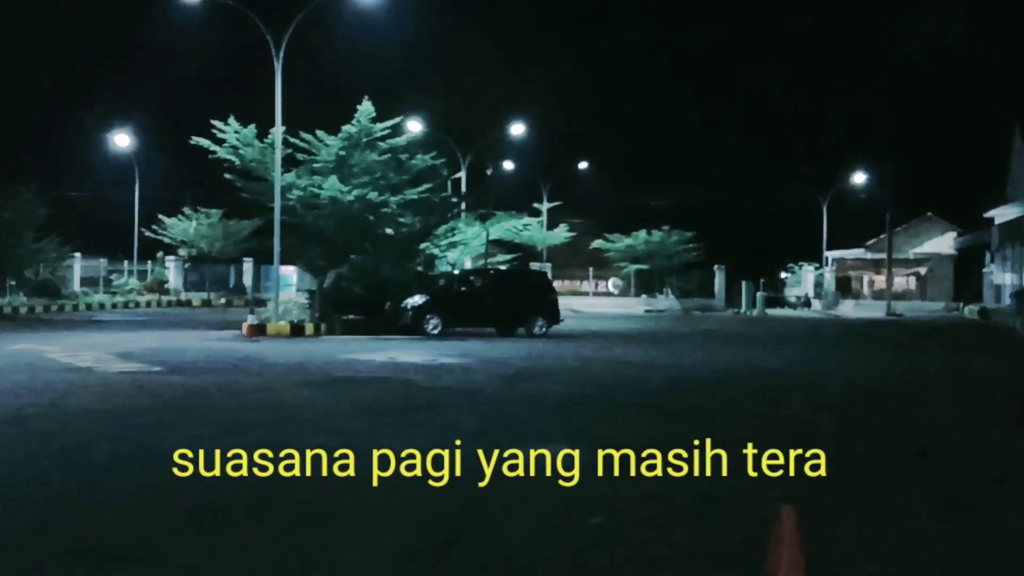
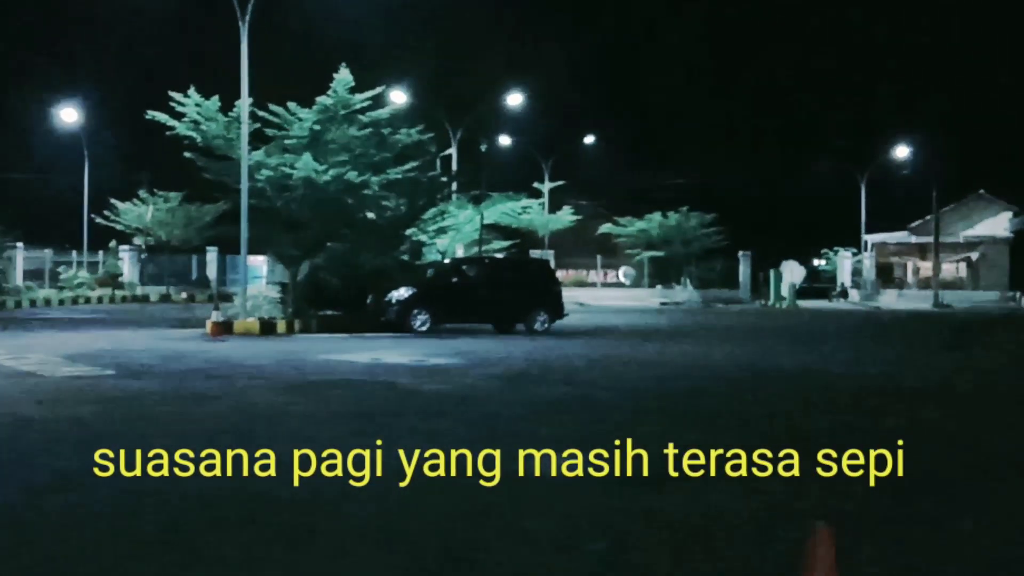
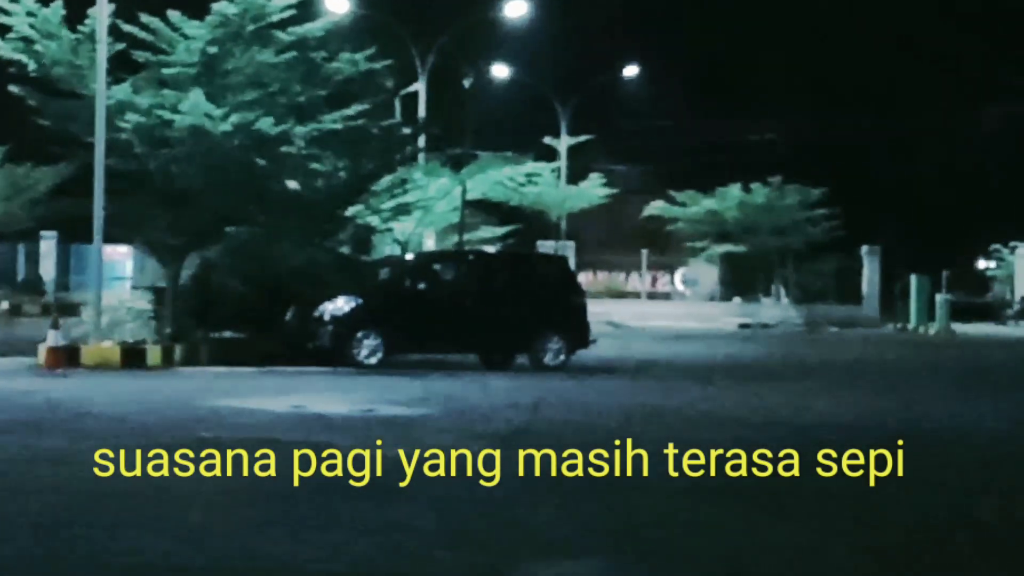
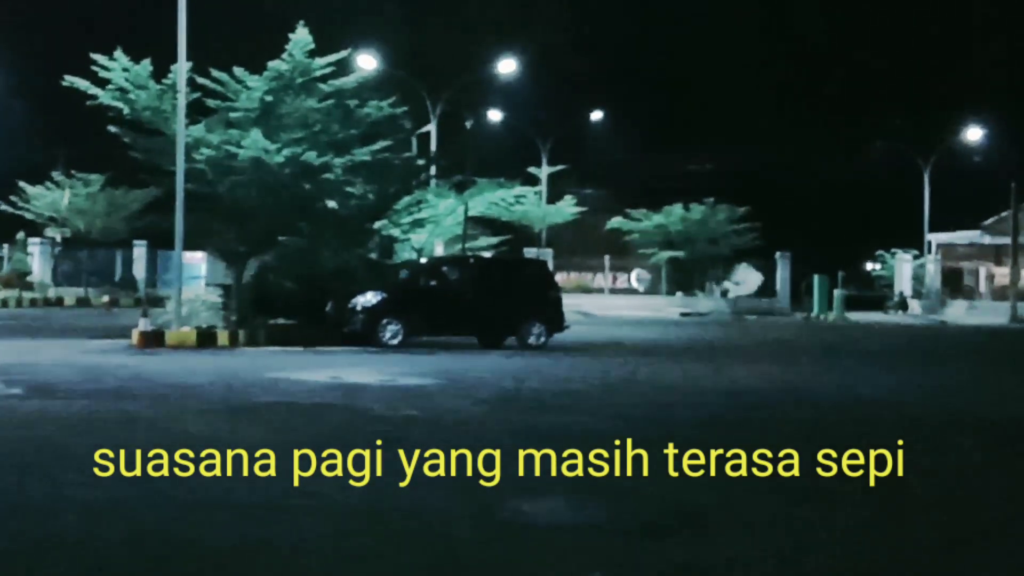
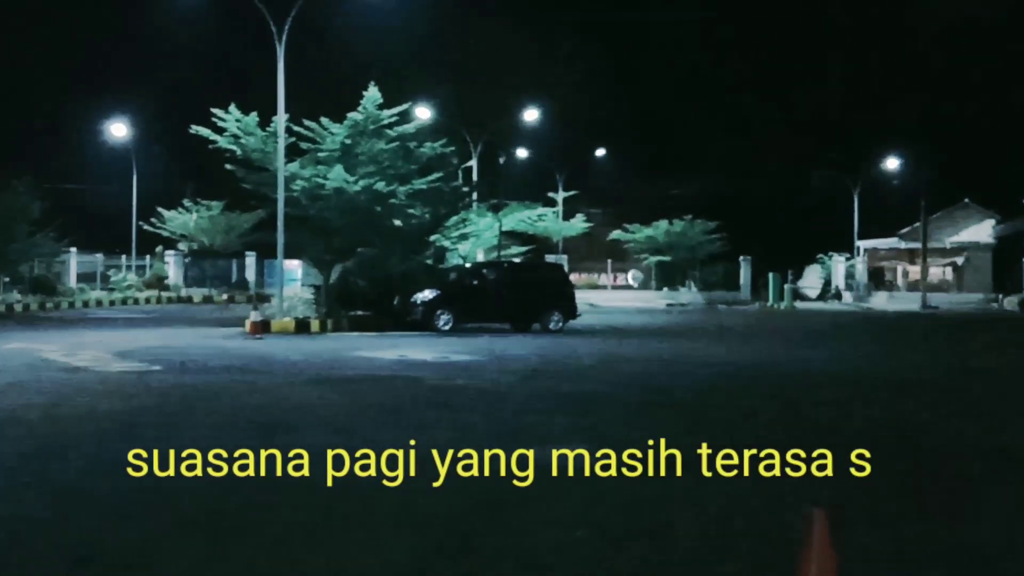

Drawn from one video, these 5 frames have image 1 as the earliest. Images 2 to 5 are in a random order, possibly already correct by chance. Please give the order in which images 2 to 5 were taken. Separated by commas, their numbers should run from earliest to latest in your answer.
5, 2, 4, 3
